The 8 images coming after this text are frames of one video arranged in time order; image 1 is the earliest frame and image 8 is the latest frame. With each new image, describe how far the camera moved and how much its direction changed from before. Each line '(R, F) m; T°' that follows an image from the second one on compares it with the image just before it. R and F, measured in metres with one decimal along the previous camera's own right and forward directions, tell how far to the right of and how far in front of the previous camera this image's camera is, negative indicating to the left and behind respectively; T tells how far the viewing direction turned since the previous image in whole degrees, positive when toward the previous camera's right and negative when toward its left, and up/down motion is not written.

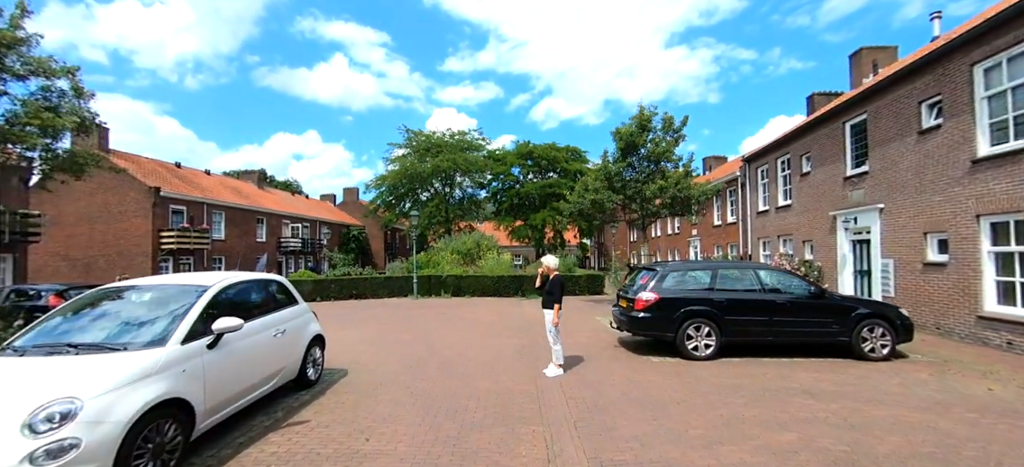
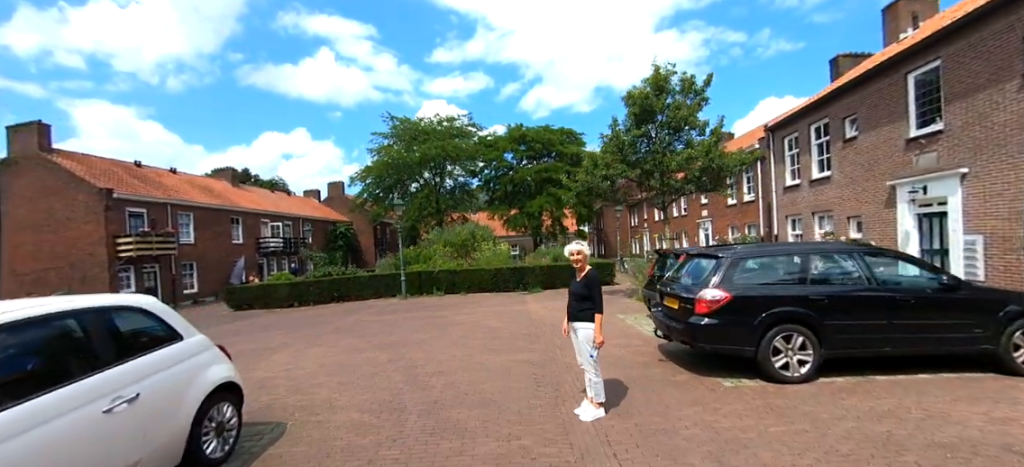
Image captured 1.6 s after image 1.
(-0.2, +2.1) m; +1°
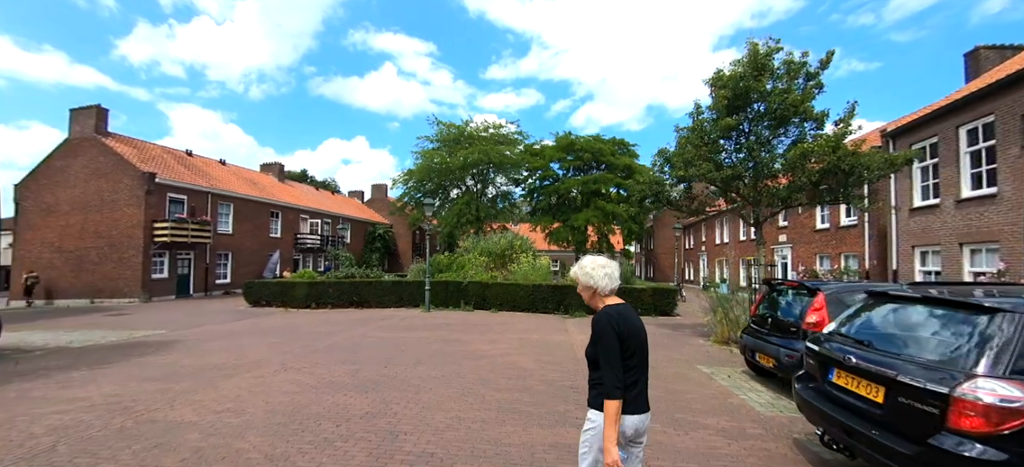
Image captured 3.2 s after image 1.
(-0.1, +2.5) m; -6°
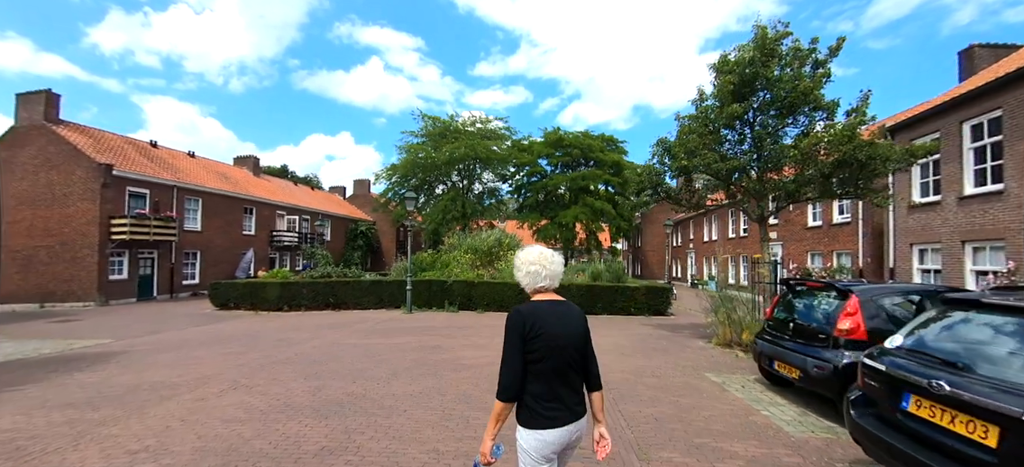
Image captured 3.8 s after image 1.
(0.0, +0.8) m; +2°
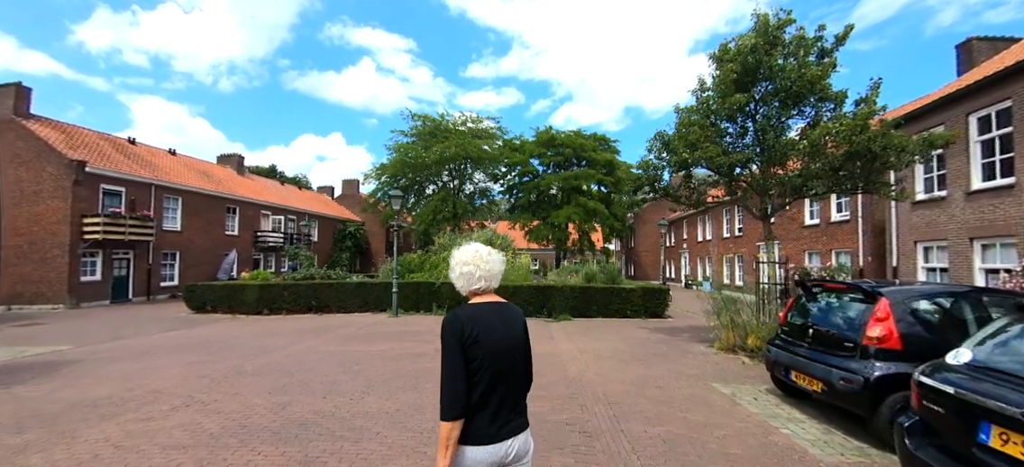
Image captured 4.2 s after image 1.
(0.0, +0.6) m; +1°
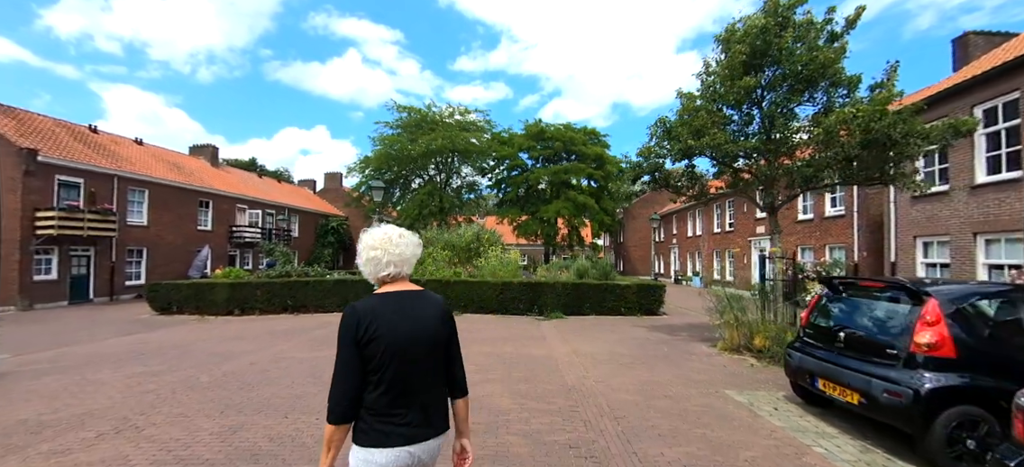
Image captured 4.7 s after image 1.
(-0.1, +0.7) m; +2°
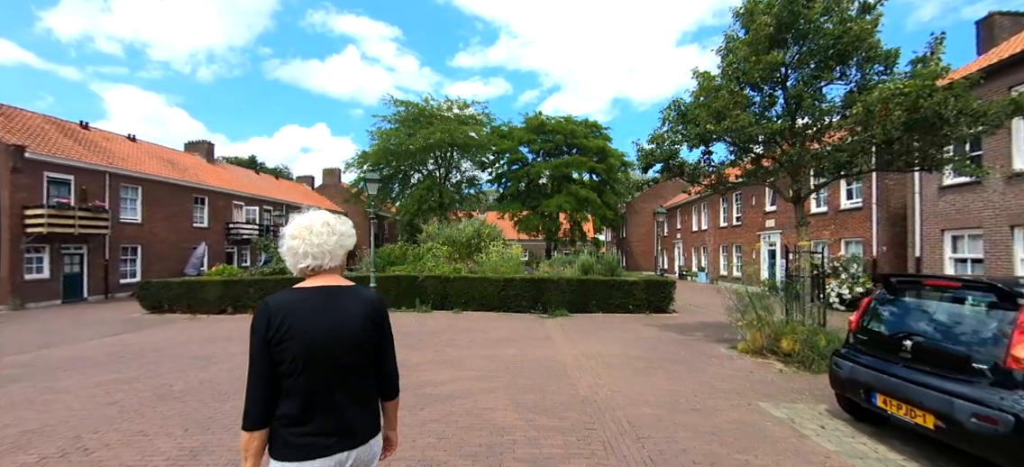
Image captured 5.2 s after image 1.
(0.0, +0.7) m; 0°
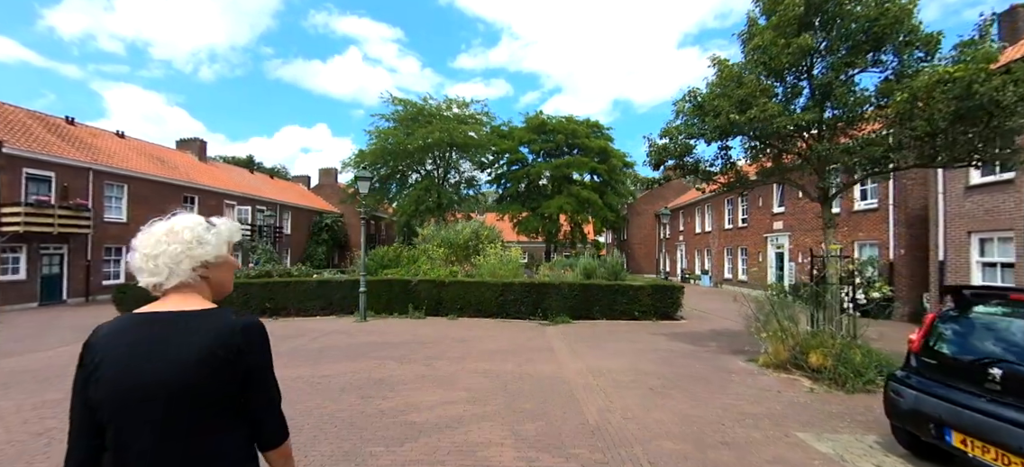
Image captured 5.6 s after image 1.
(0.0, +0.7) m; 0°
